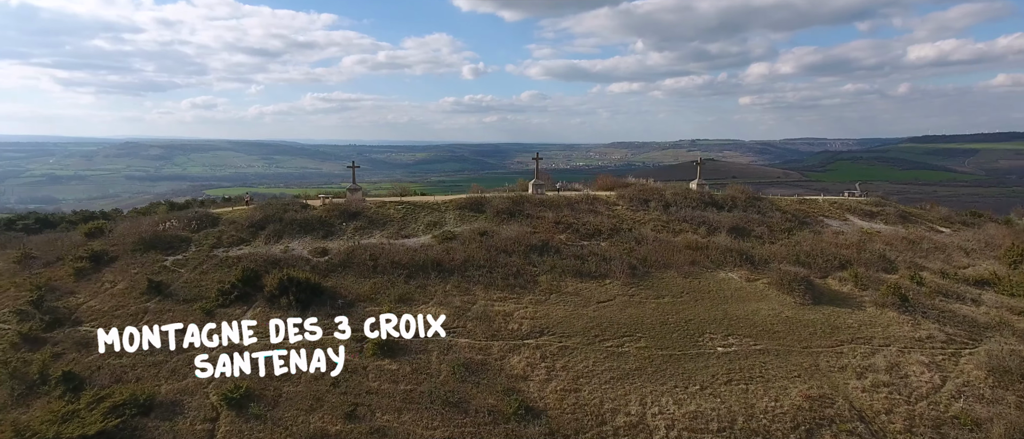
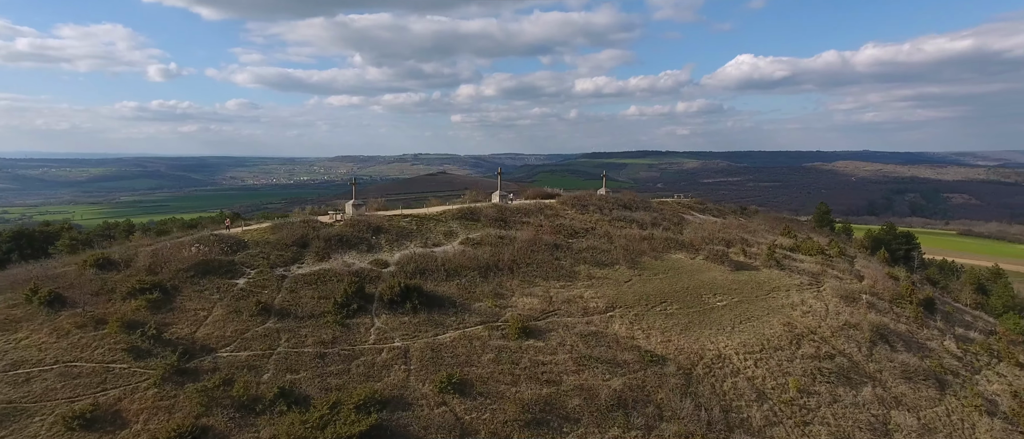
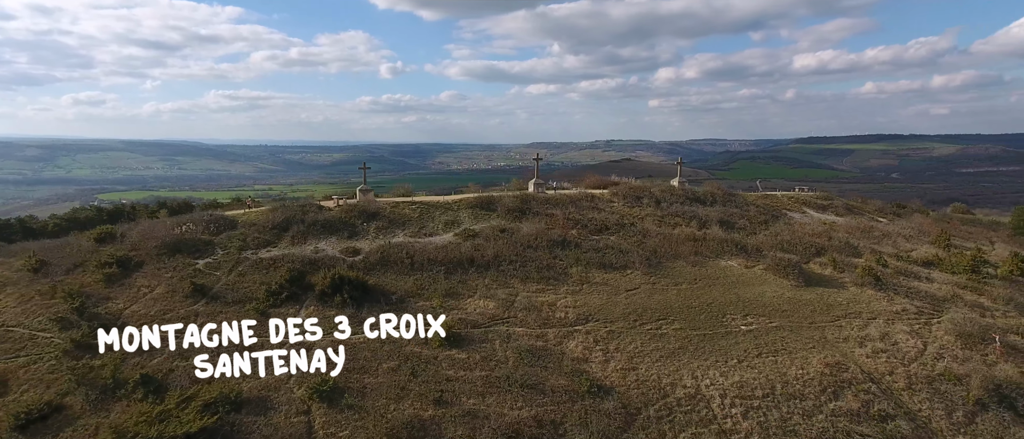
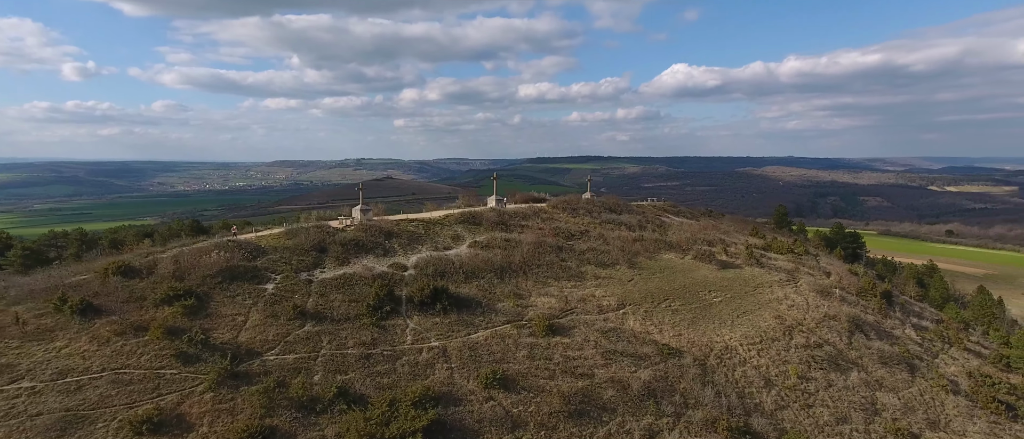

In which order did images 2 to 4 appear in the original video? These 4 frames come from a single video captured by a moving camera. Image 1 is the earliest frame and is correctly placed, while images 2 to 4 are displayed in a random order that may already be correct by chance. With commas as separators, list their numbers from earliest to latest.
3, 2, 4
